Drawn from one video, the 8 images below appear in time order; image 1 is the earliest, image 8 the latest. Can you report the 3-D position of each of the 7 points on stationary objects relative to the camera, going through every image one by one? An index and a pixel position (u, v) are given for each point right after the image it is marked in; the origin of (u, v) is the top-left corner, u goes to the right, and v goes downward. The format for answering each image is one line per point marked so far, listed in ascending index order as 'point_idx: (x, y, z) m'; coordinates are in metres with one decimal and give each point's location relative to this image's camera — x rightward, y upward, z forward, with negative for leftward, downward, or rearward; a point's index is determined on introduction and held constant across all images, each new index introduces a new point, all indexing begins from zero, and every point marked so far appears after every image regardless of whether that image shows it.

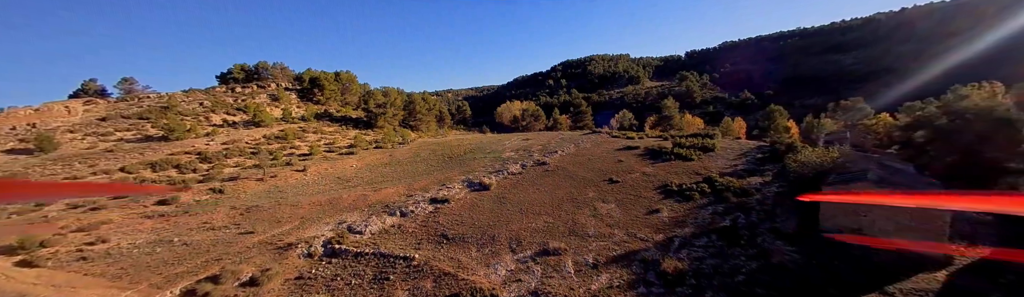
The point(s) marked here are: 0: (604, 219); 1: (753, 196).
0: (+5.0, -3.8, +16.7) m
1: (+13.7, -2.7, +17.3) m
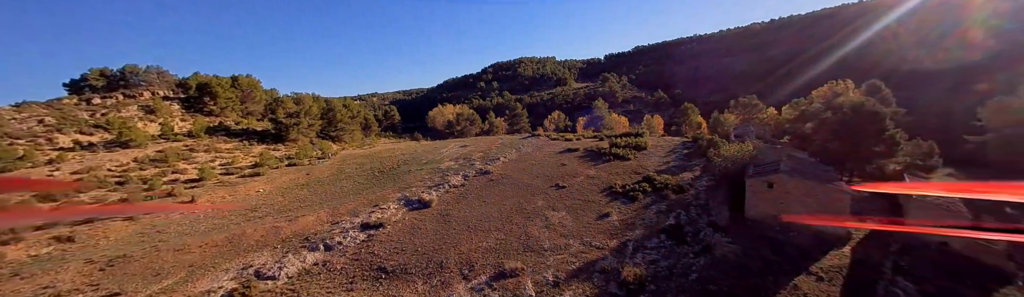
0: (+2.3, -4.2, +16.1) m
1: (+10.7, -2.6, +18.5) m
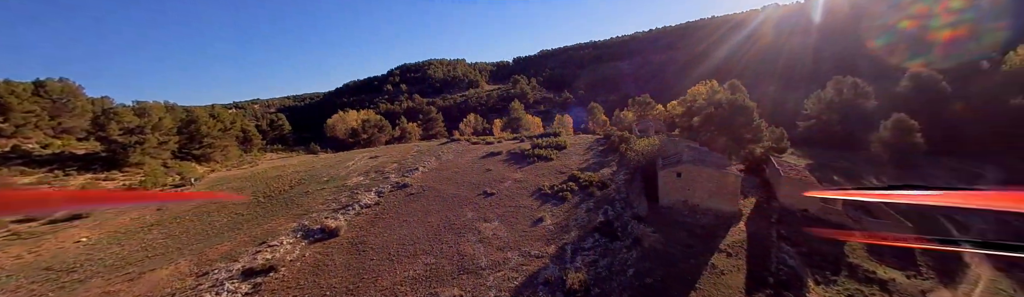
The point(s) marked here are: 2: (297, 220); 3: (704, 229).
0: (-1.0, -4.6, +14.9) m
1: (+6.3, -2.4, +19.4) m
2: (-13.3, -4.4, +18.9) m
3: (+10.5, -4.4, +16.6) m
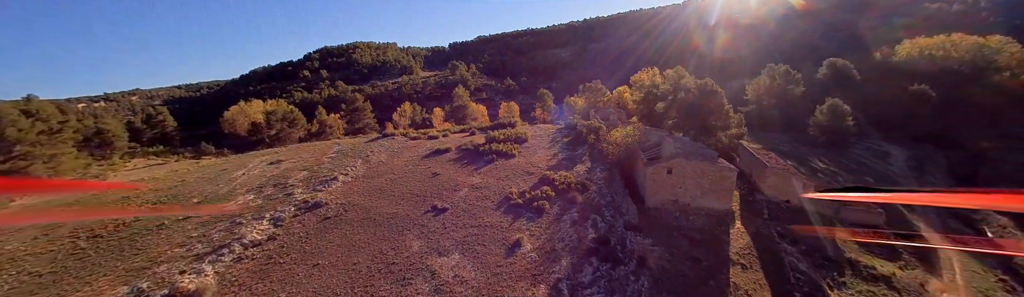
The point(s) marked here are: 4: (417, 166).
0: (-2.0, -4.7, +10.3) m
1: (+4.2, -2.1, +16.1) m
2: (-14.8, -5.0, +11.8) m
3: (+8.9, -4.0, +14.2) m
4: (-5.8, -1.1, +19.4) m
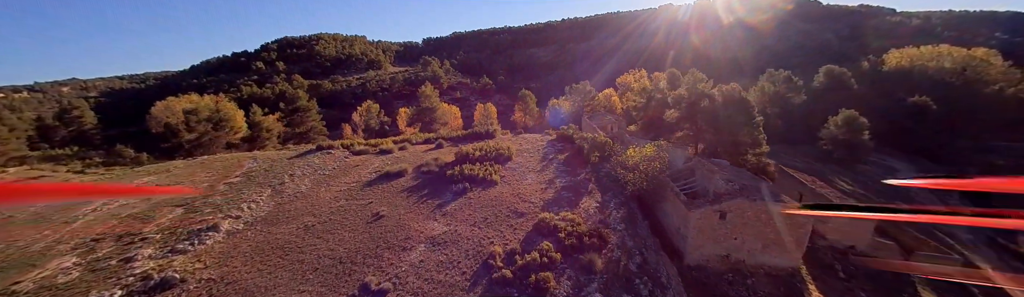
0: (-2.1, -5.9, +4.8) m
1: (+3.5, -3.3, +11.0) m
2: (-15.0, -6.1, +5.3) m
3: (+8.4, -5.2, +9.5) m
4: (-6.7, -2.2, +13.6) m
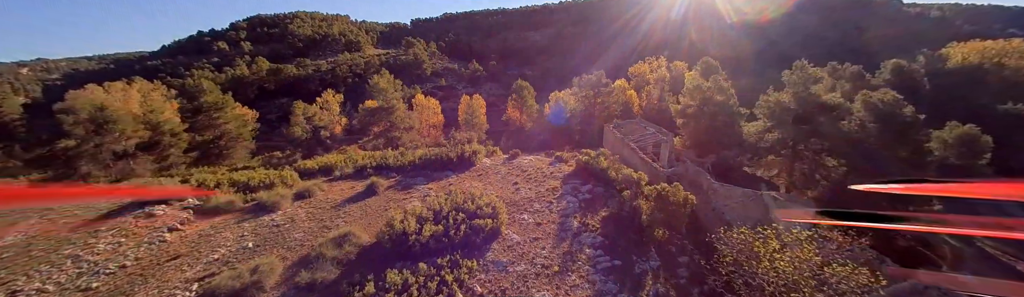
0: (-2.2, -8.2, -3.0) m
1: (+3.3, -5.4, +3.3) m
2: (-15.1, -8.3, -2.8) m
3: (+8.2, -7.4, +2.0) m
4: (-6.9, -4.1, +5.5) m
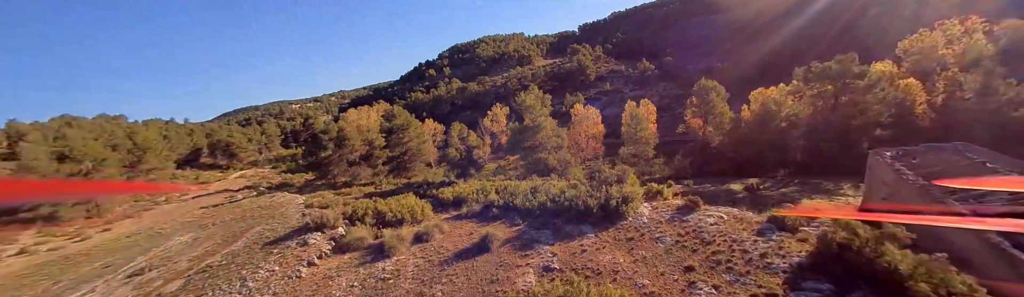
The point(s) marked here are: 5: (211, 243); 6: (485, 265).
0: (-5.4, -9.3, -4.5) m
1: (+2.6, -6.7, -1.7) m
2: (-16.5, -8.9, +2.0) m
3: (+6.2, -8.9, -5.2) m
4: (-5.2, -5.2, +5.3) m
5: (-11.1, -3.6, +12.9) m
6: (-0.5, -3.4, +8.2) m
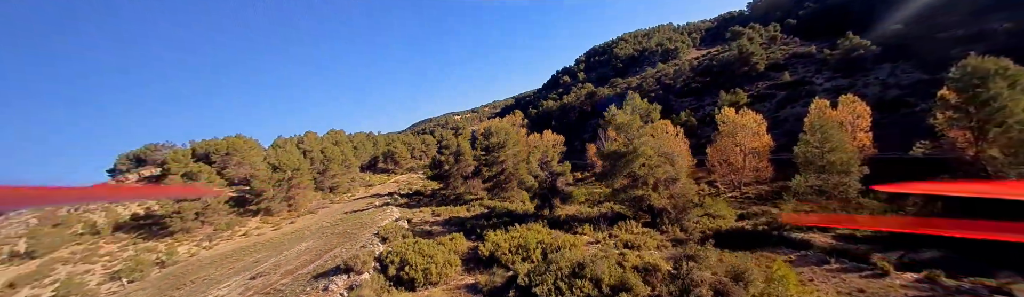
0: (-10.3, -10.1, -4.0) m
1: (-1.9, -7.7, -4.9) m
2: (-17.6, -9.7, +6.6) m
3: (-0.2, -9.8, -9.6) m
4: (-5.9, -6.3, +4.8) m
5: (-8.0, -4.8, +14.2) m
6: (-0.4, -4.5, +5.4) m
